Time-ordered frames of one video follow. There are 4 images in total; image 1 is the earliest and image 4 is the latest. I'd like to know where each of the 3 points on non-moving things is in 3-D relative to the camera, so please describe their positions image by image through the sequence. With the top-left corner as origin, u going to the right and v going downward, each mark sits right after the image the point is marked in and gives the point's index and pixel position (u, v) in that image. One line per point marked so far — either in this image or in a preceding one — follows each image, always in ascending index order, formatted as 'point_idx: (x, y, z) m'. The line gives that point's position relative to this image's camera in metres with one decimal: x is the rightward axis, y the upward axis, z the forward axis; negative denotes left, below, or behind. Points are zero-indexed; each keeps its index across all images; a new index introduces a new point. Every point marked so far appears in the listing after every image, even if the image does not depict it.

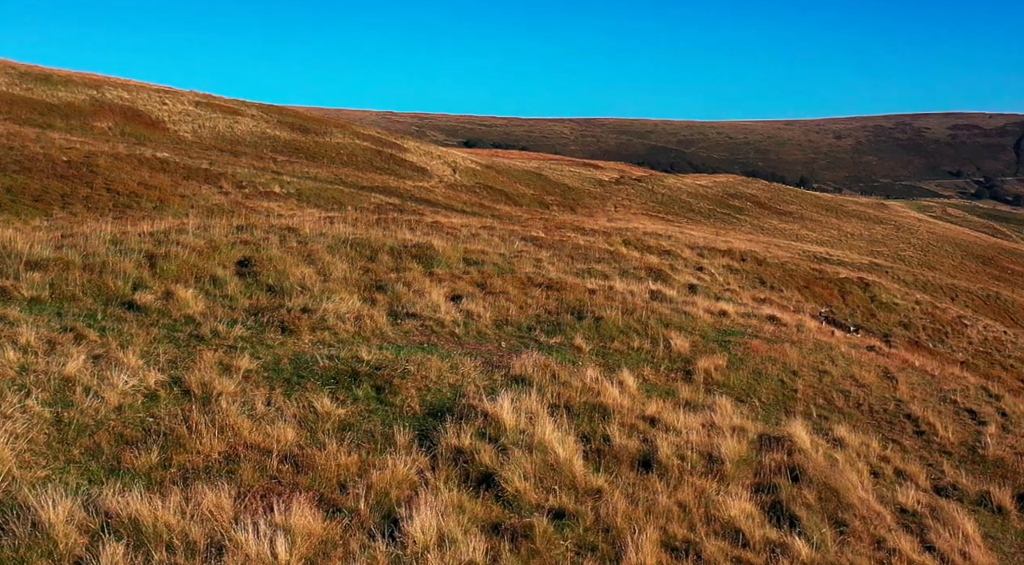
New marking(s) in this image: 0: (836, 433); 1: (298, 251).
0: (+3.3, -1.6, +10.8) m
1: (-2.9, +0.4, +14.4) m
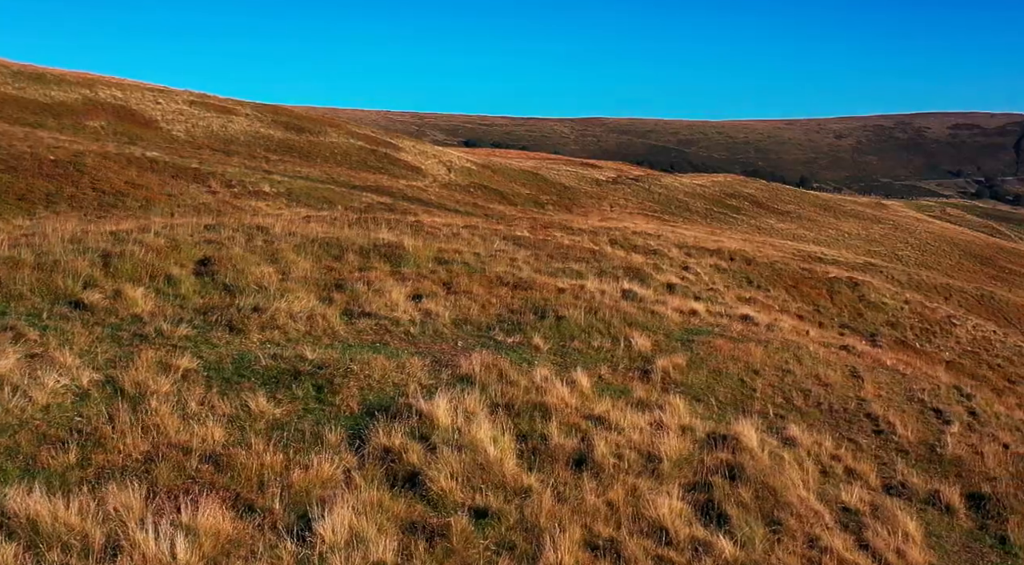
0: (+2.9, -1.5, +10.8) m
1: (-3.4, +0.4, +14.4) m
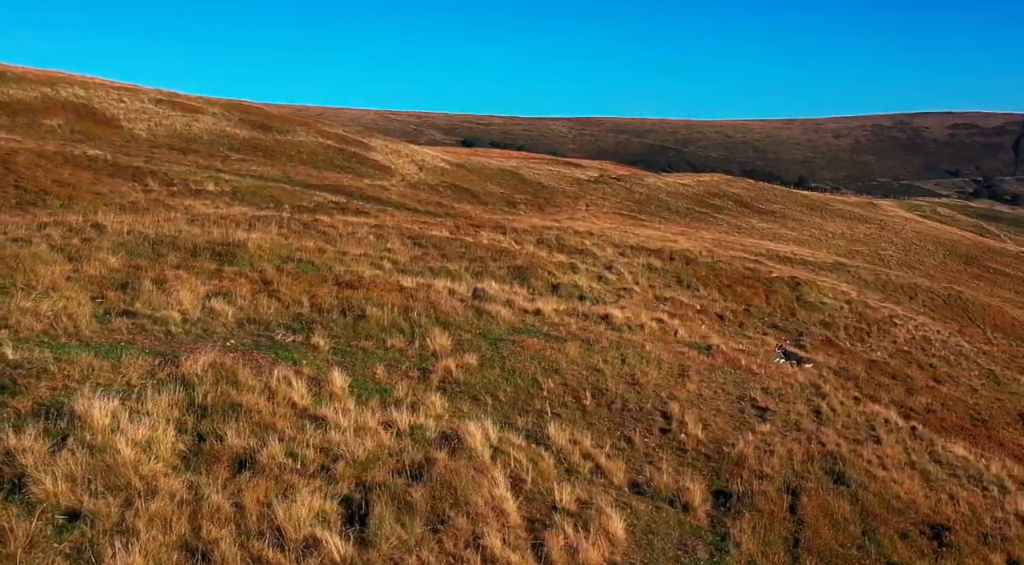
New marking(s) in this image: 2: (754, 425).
0: (+0.4, -1.5, +10.8) m
1: (-6.0, +0.4, +14.2) m
2: (+3.3, -2.0, +14.5) m
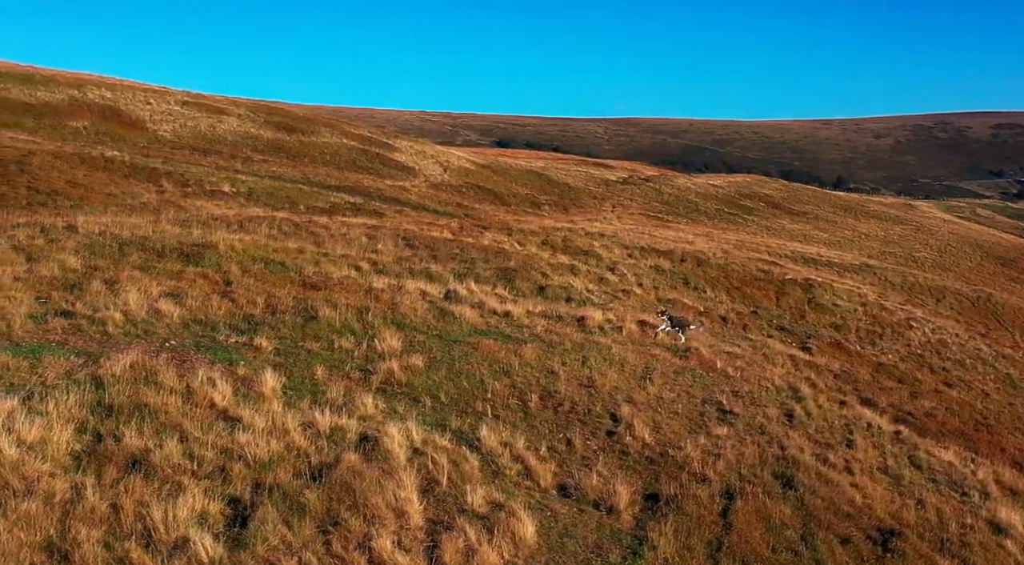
0: (-0.4, -1.6, +10.7) m
1: (-6.7, +0.4, +14.3) m
2: (+2.7, -2.0, +14.4) m
